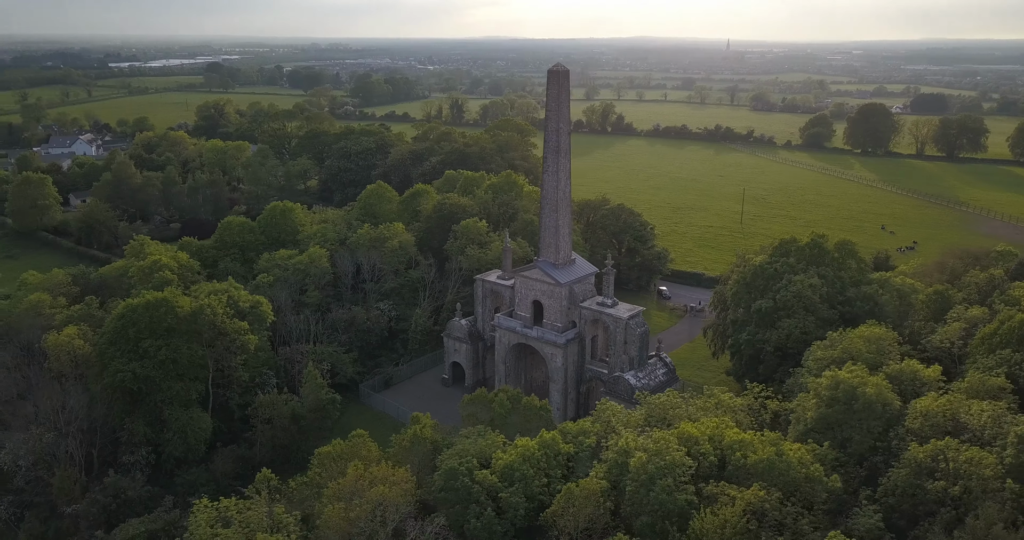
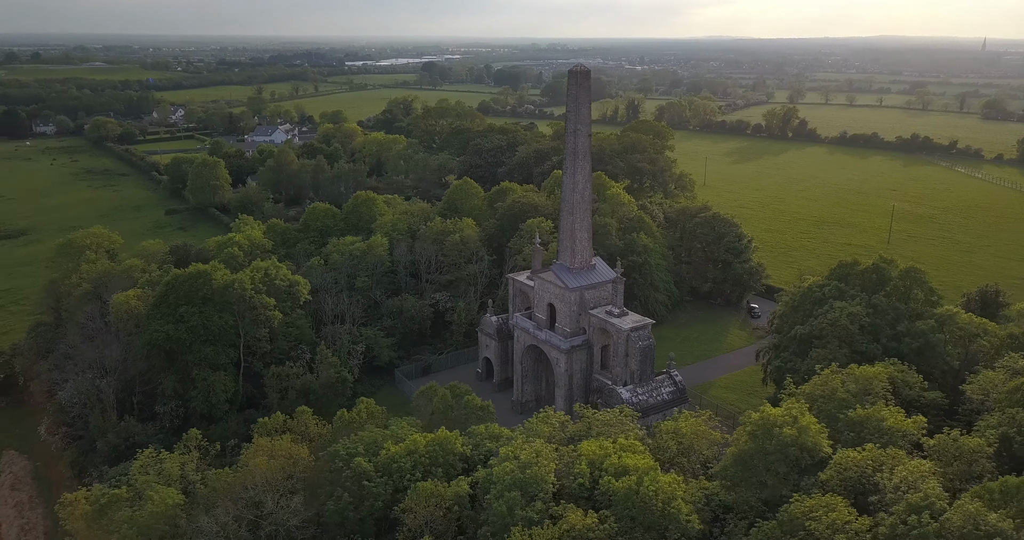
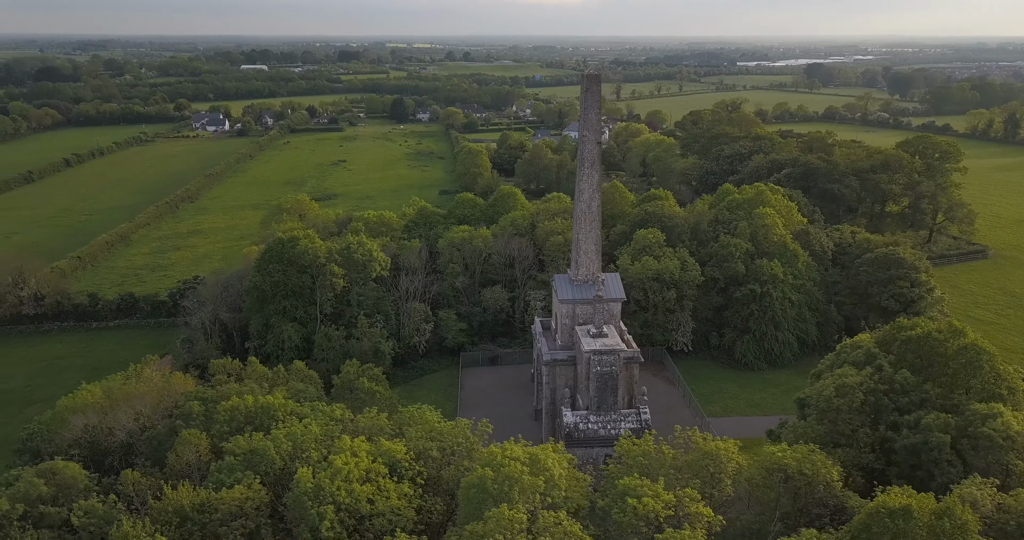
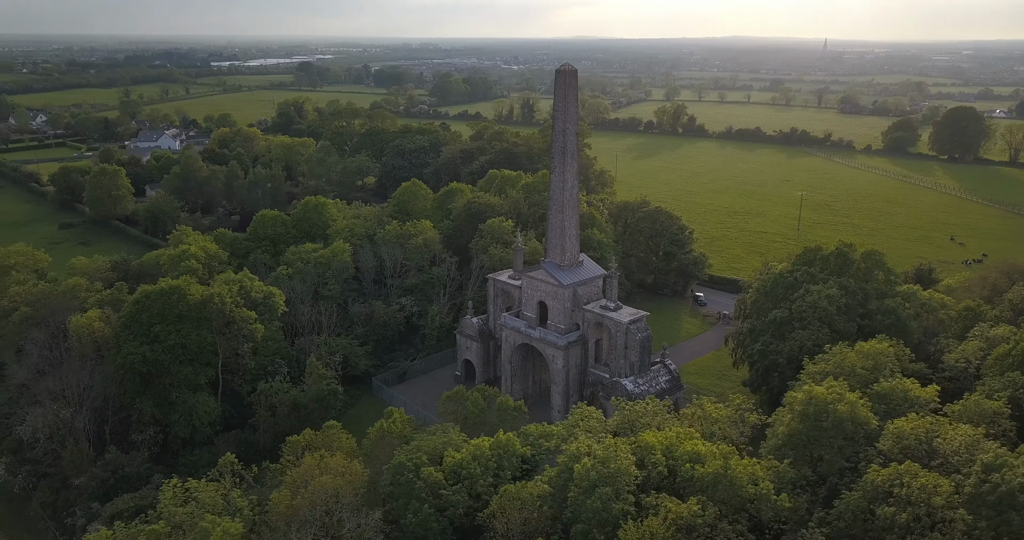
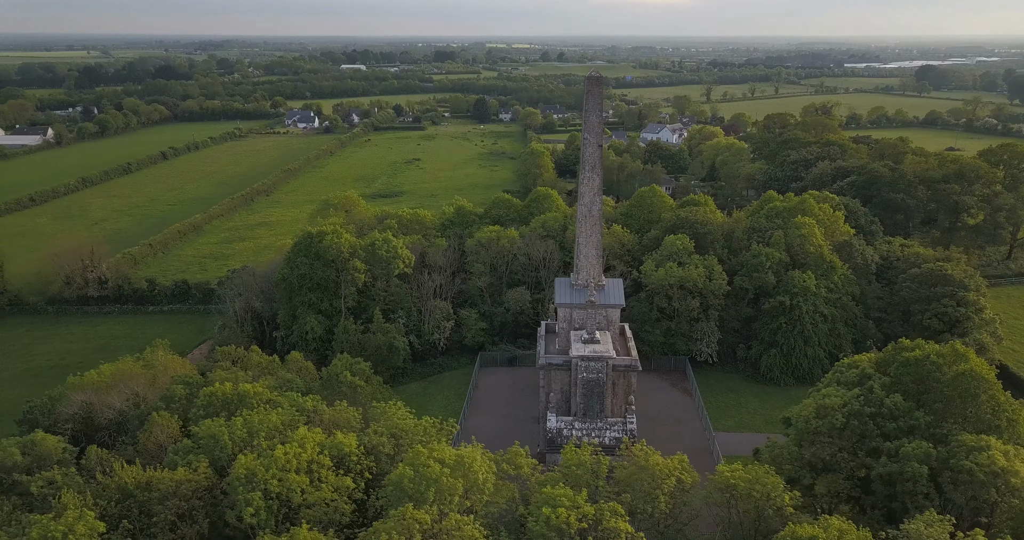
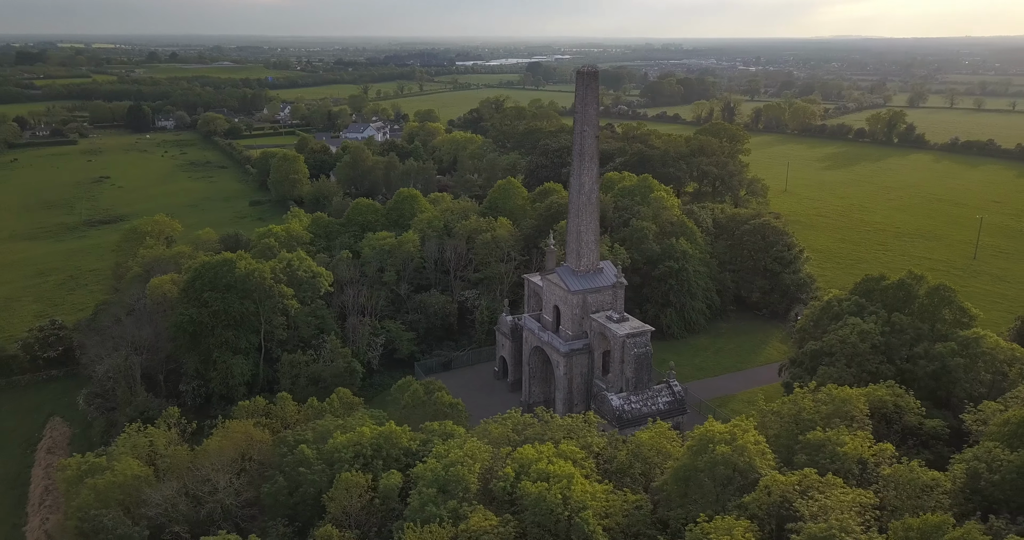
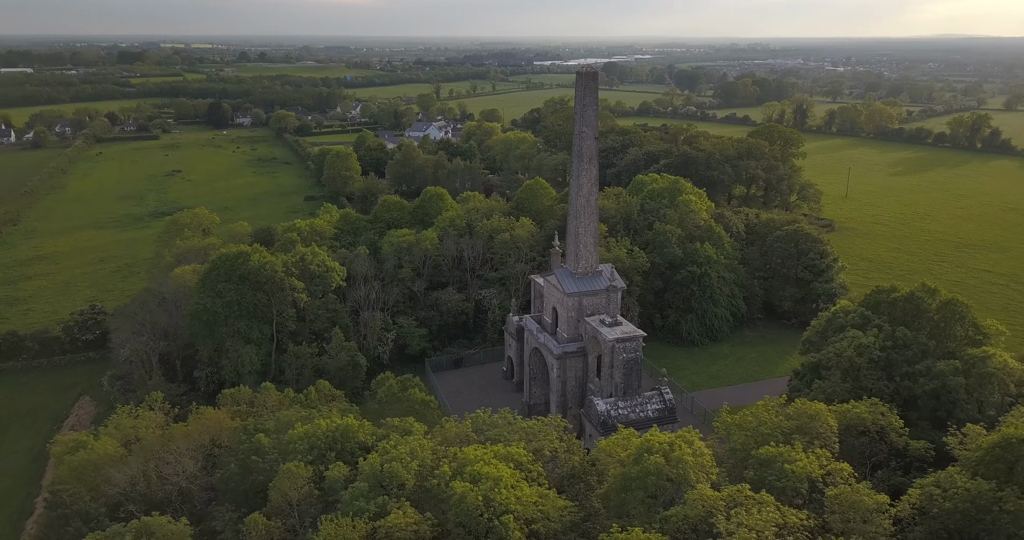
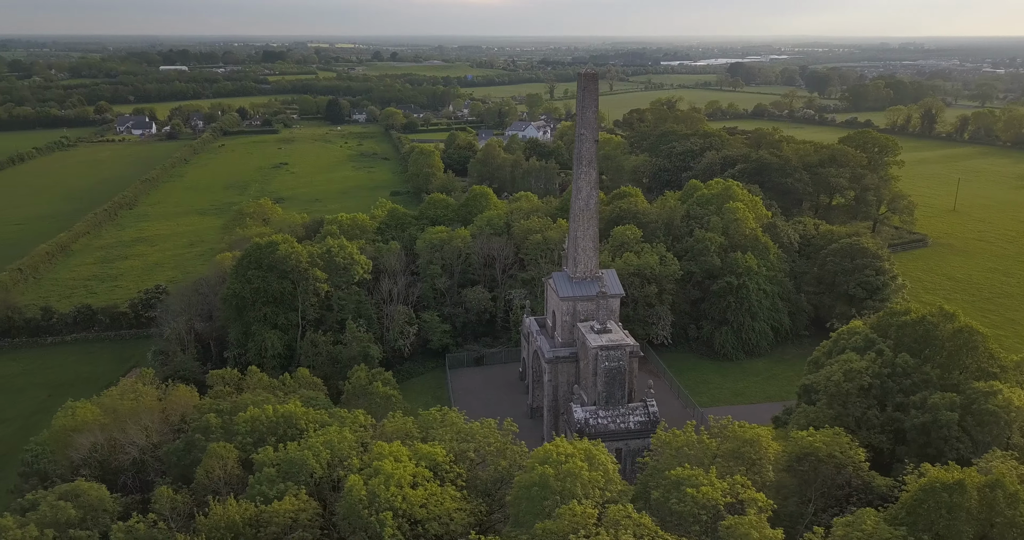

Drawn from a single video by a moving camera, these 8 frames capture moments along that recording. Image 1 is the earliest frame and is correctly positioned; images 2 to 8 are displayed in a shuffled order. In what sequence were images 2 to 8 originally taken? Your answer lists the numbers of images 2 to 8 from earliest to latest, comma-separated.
4, 2, 6, 7, 8, 3, 5
